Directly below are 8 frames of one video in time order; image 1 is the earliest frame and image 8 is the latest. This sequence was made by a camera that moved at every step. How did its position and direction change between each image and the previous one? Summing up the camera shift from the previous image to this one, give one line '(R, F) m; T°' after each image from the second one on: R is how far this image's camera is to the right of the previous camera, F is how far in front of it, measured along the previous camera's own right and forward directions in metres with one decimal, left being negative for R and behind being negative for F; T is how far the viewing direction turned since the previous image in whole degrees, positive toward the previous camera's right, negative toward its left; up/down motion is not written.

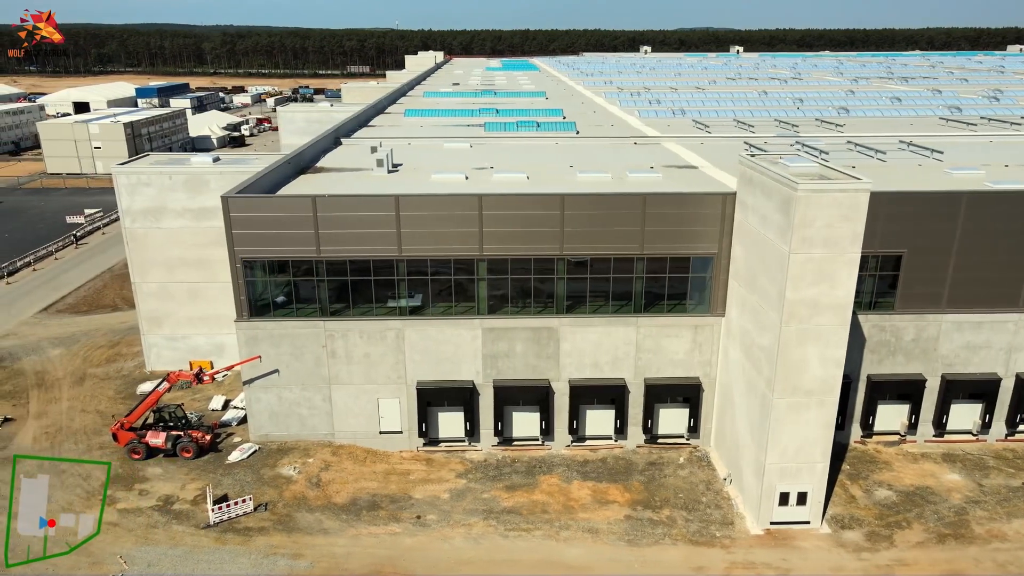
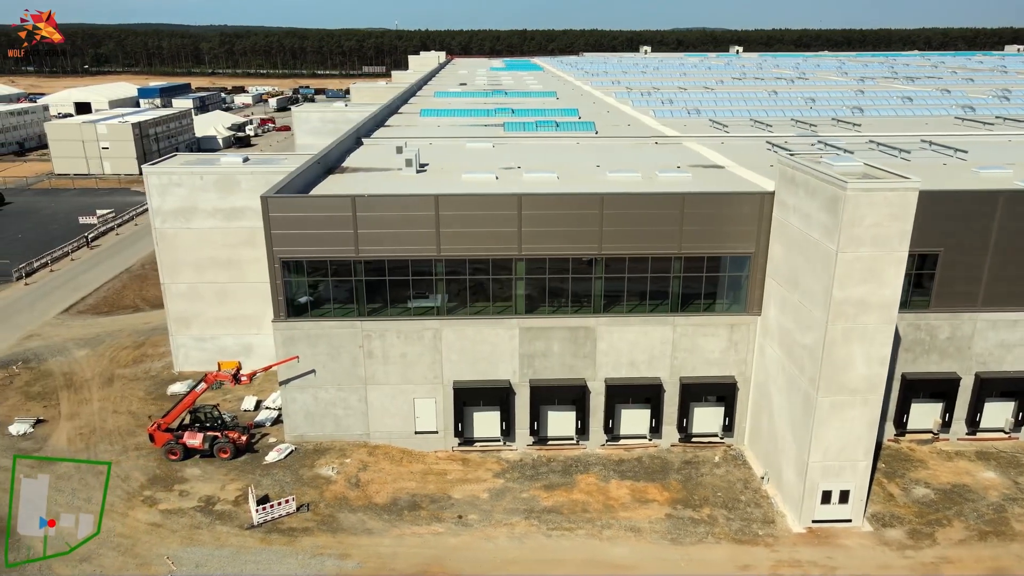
(-1.5, 0.0) m; 0°
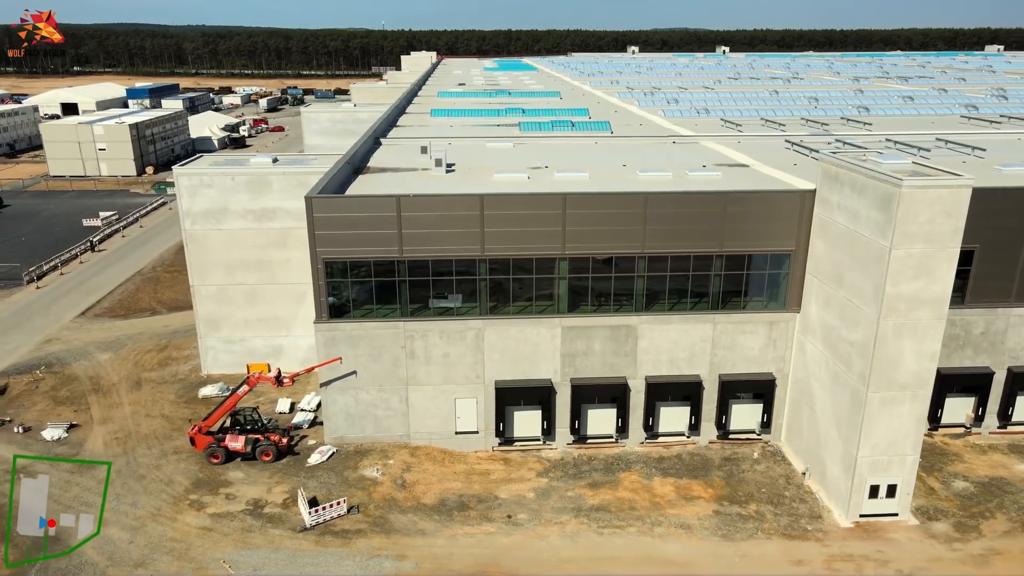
(-2.1, 0.0) m; +1°
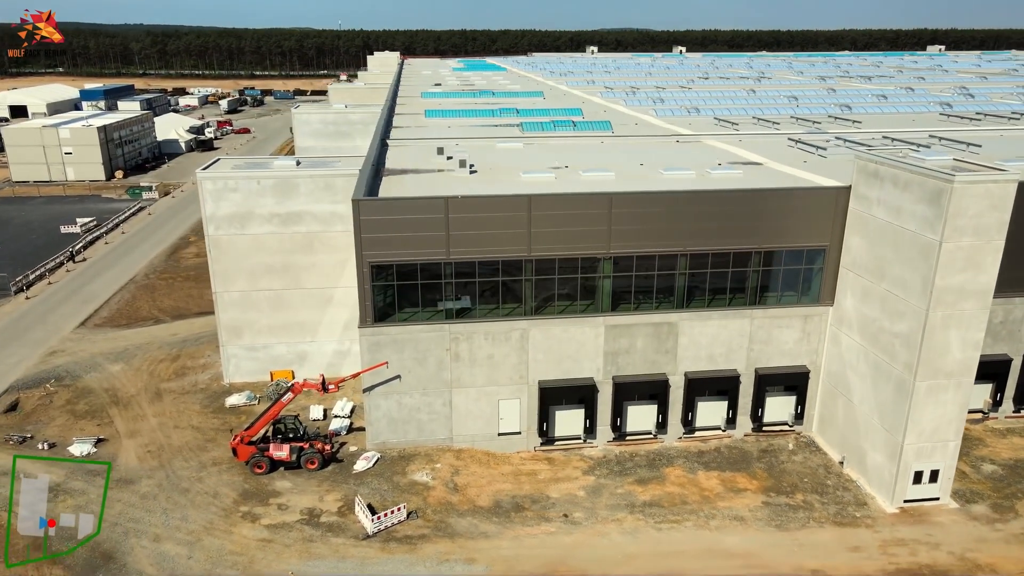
(-3.2, +0.1) m; +4°
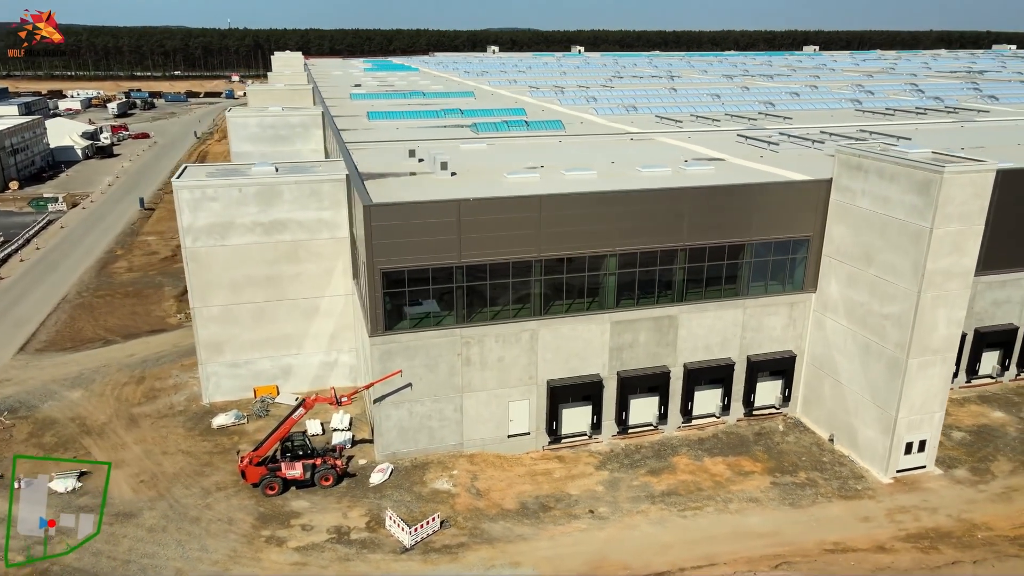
(-3.8, +0.3) m; +8°
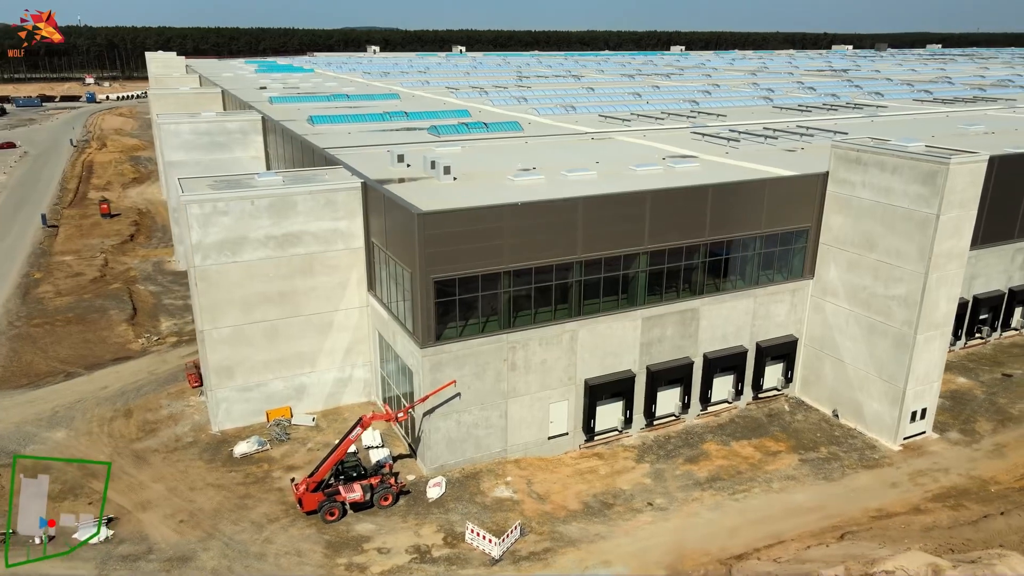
(-5.7, +0.5) m; +10°
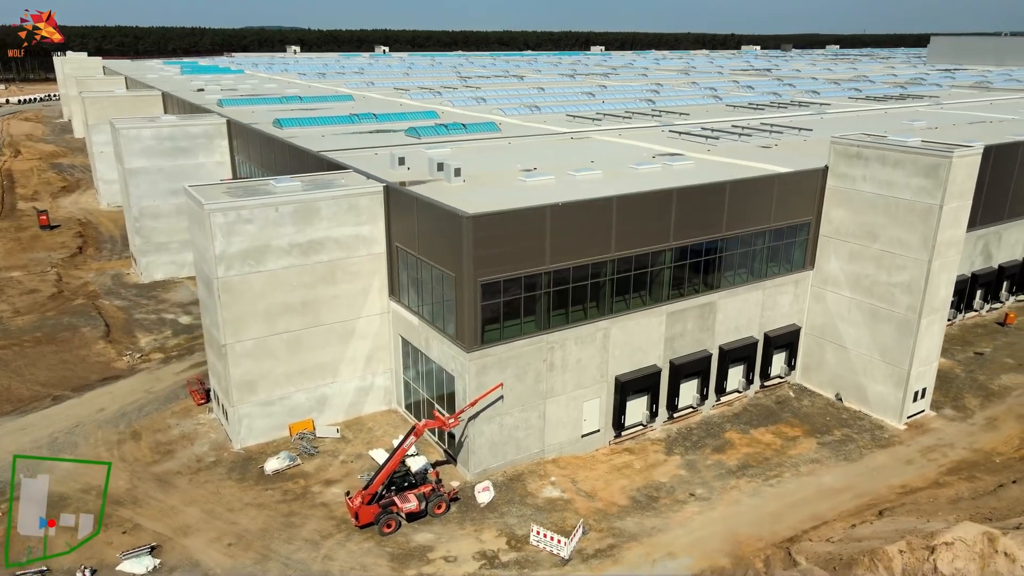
(-4.0, +0.2) m; +6°
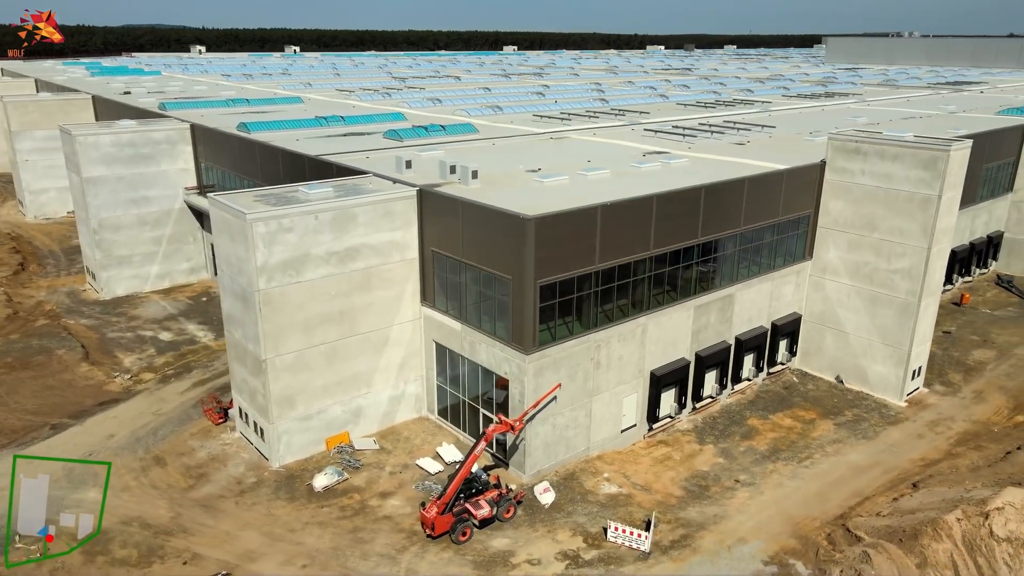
(-4.7, +0.2) m; +7°
